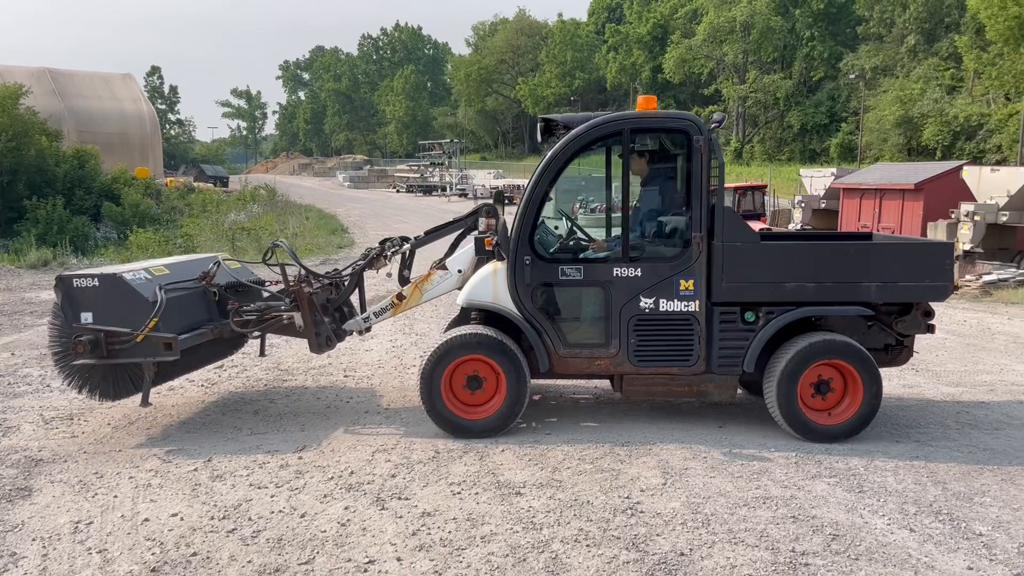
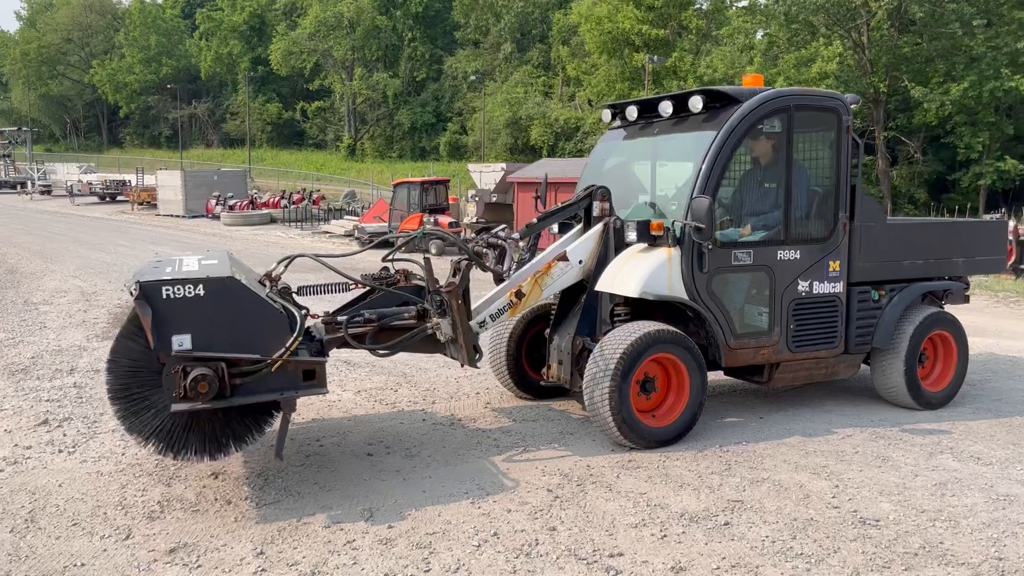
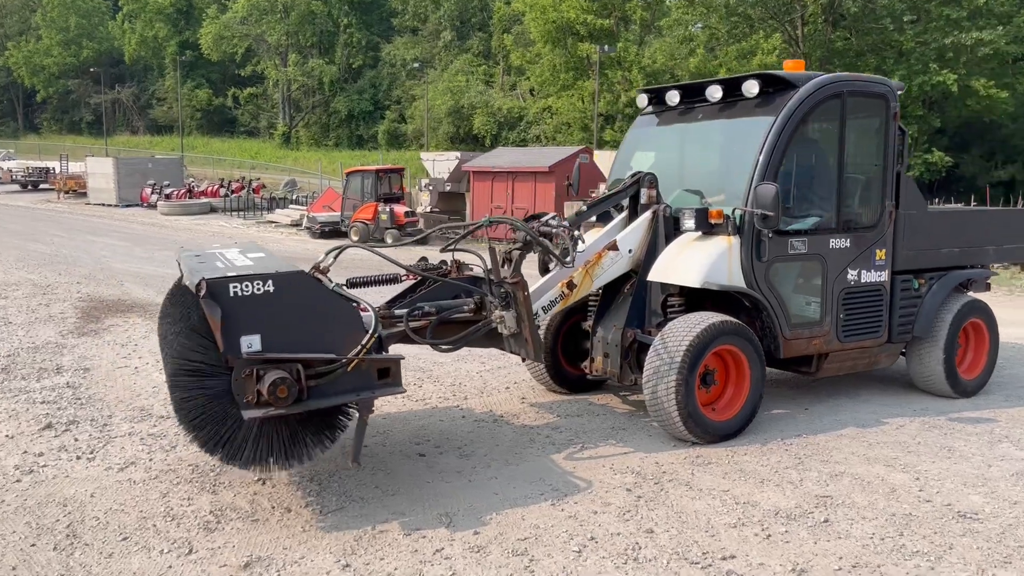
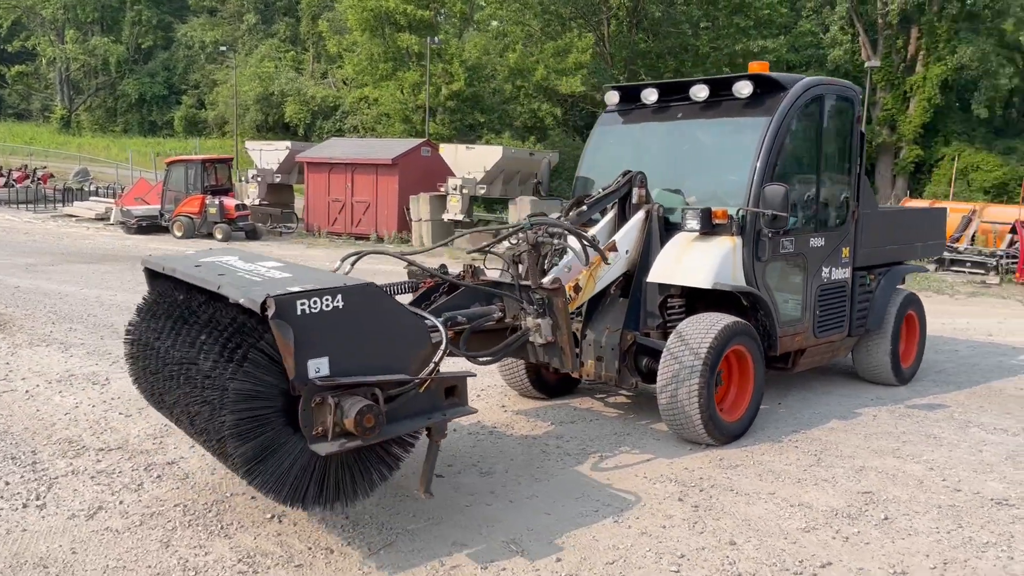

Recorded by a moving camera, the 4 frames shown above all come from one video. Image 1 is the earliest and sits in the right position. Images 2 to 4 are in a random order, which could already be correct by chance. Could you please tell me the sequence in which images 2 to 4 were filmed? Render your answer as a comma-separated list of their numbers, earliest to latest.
2, 3, 4
